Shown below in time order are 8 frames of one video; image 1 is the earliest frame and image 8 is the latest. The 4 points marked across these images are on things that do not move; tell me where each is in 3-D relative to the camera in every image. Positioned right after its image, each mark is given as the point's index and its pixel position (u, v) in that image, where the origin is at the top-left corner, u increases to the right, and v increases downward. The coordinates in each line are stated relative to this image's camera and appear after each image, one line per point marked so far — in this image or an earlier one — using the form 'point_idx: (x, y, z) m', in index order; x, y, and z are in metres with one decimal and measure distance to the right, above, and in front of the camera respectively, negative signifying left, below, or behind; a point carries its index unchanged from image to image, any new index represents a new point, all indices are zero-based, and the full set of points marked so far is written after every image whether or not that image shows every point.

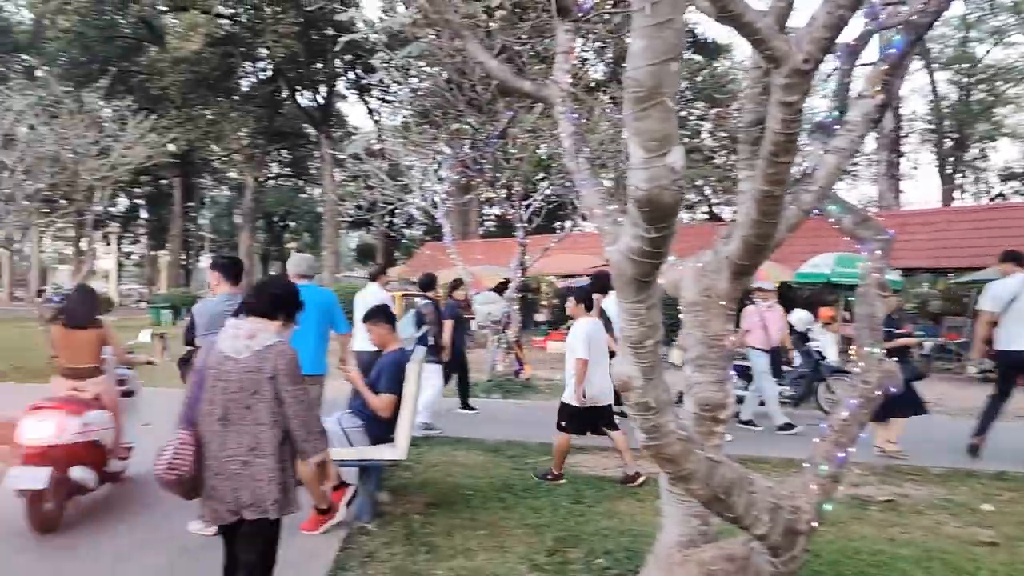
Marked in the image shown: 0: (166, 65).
0: (-8.4, +5.4, +19.9) m
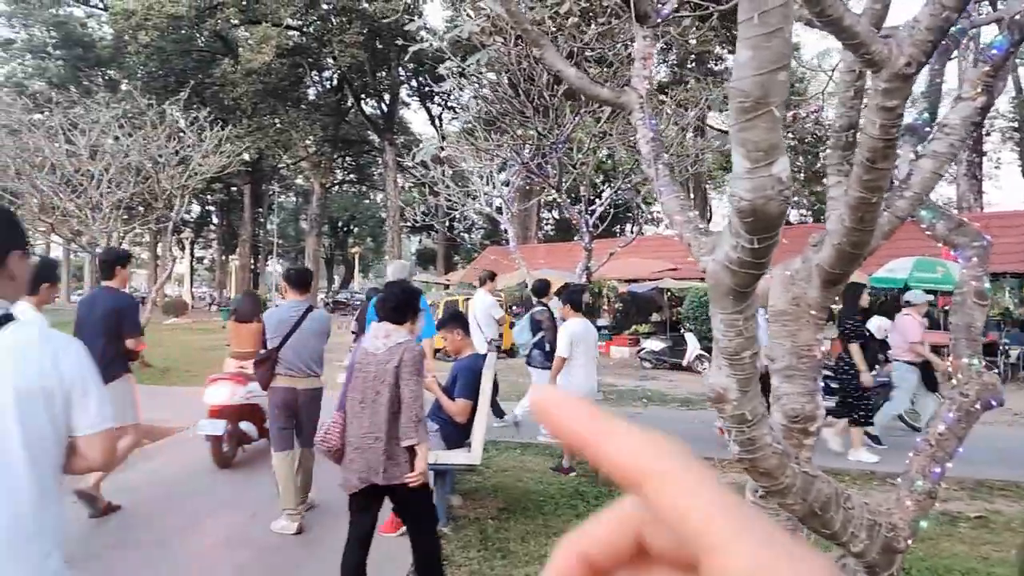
0: (-6.9, +5.3, +20.5) m
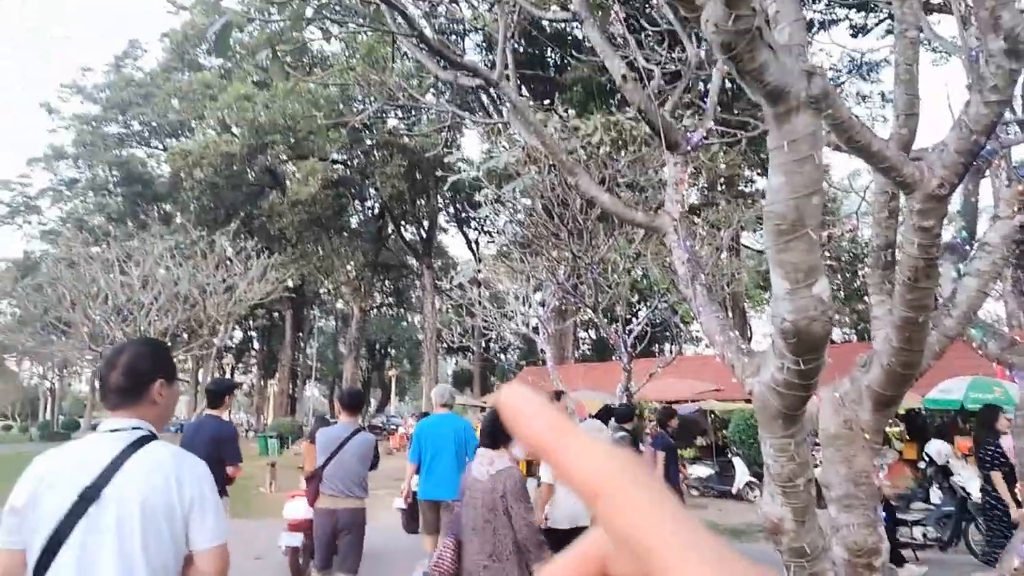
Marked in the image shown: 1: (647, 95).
0: (-5.9, +2.1, +21.3) m
1: (+0.7, +1.0, +4.2) m
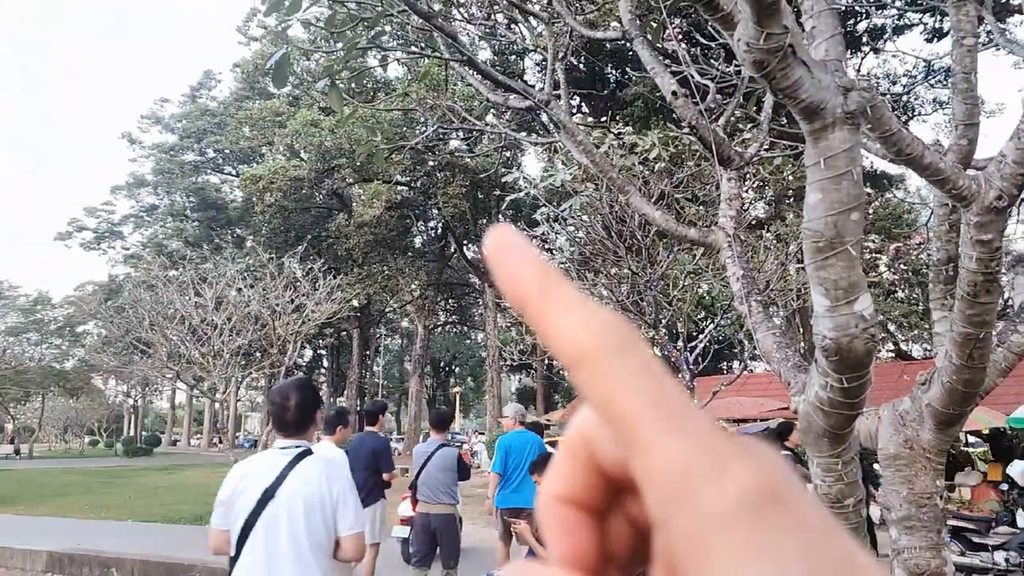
0: (-4.3, +1.6, +21.8) m
1: (+1.0, +0.9, +4.2) m
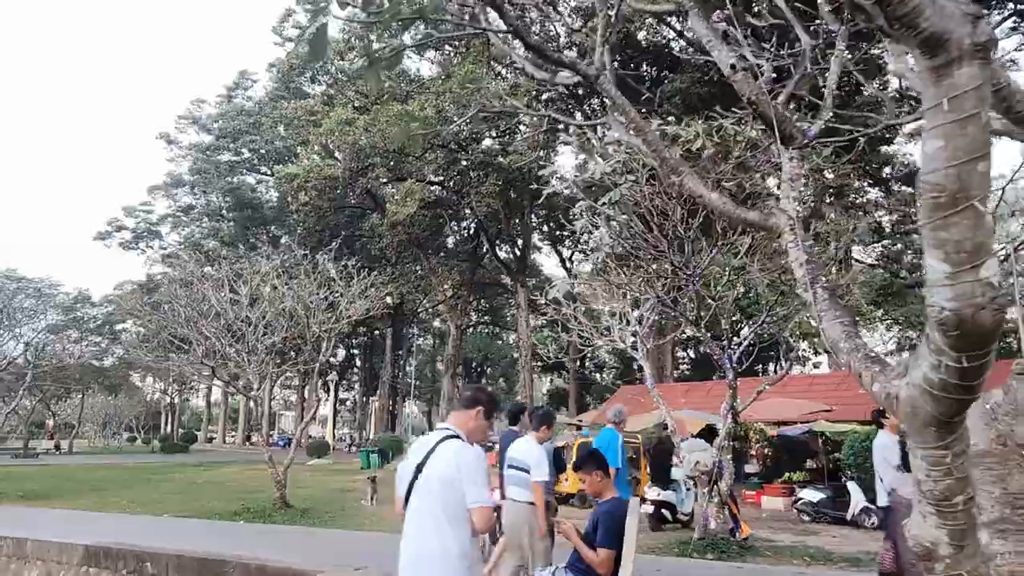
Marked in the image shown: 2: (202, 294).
0: (-3.4, +1.6, +21.8) m
1: (+1.2, +1.0, +4.0) m
2: (-7.5, -0.2, +19.6) m
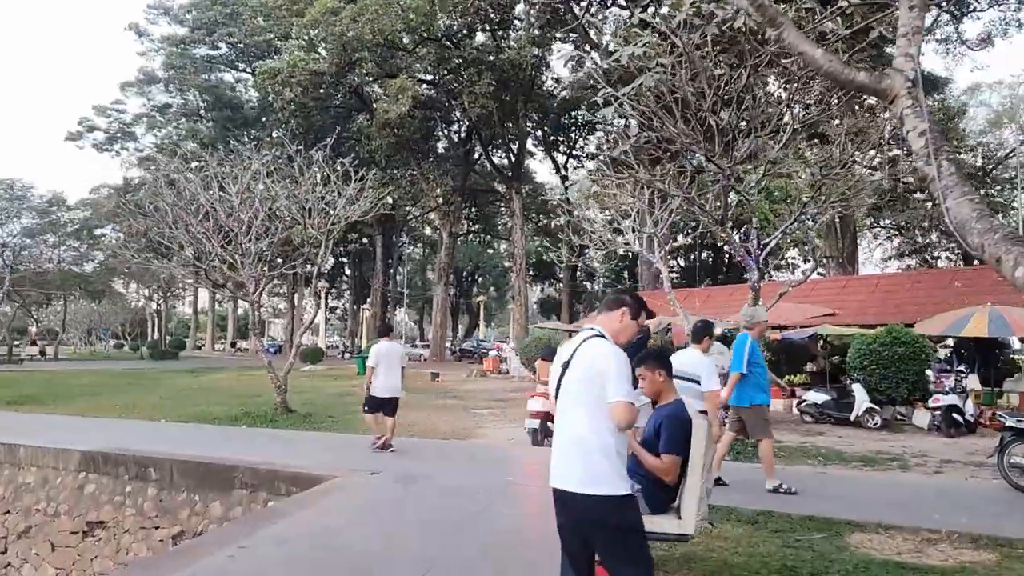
0: (-3.5, +4.1, +20.9) m
1: (+1.4, +1.5, +3.4) m
2: (-7.5, +2.1, +18.9) m
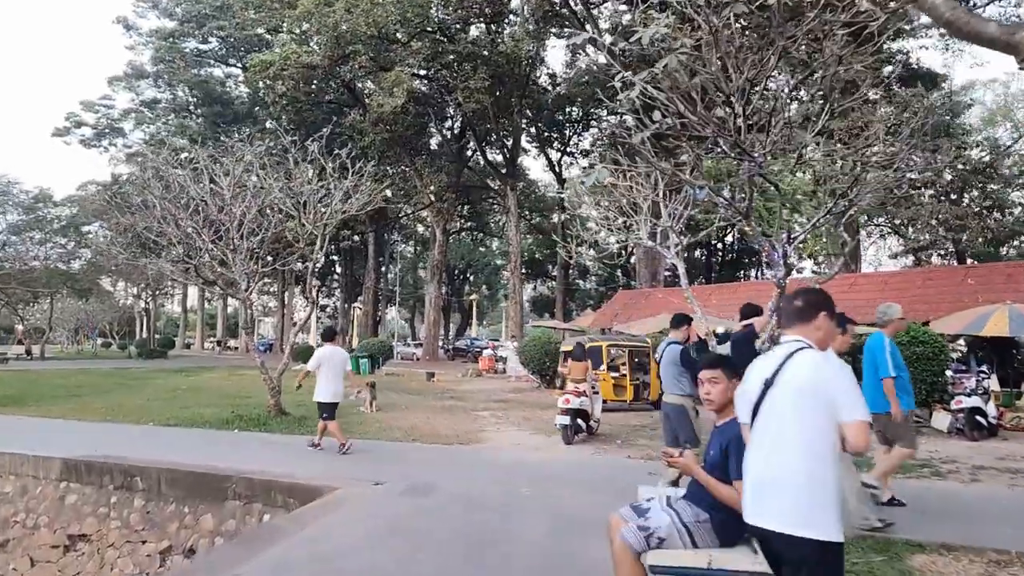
0: (-3.5, +4.2, +20.4) m
1: (+1.6, +1.5, +2.9) m
2: (-7.5, +2.2, +18.3) m
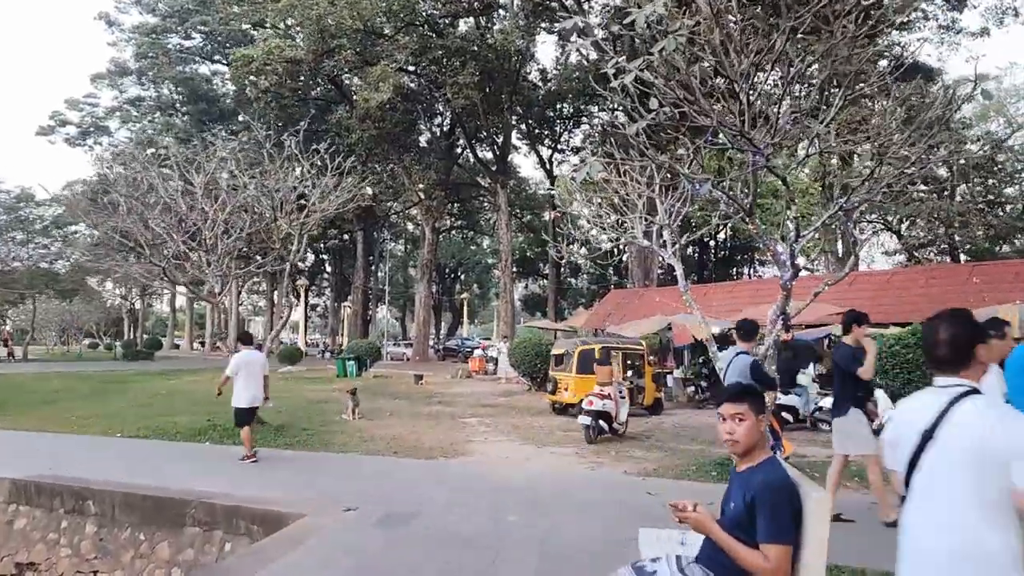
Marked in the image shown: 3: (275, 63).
0: (-3.8, +4.1, +19.7) m
1: (+1.5, +1.5, +2.3) m
2: (-7.8, +2.1, +17.6) m
3: (-5.6, +5.4, +19.2) m
